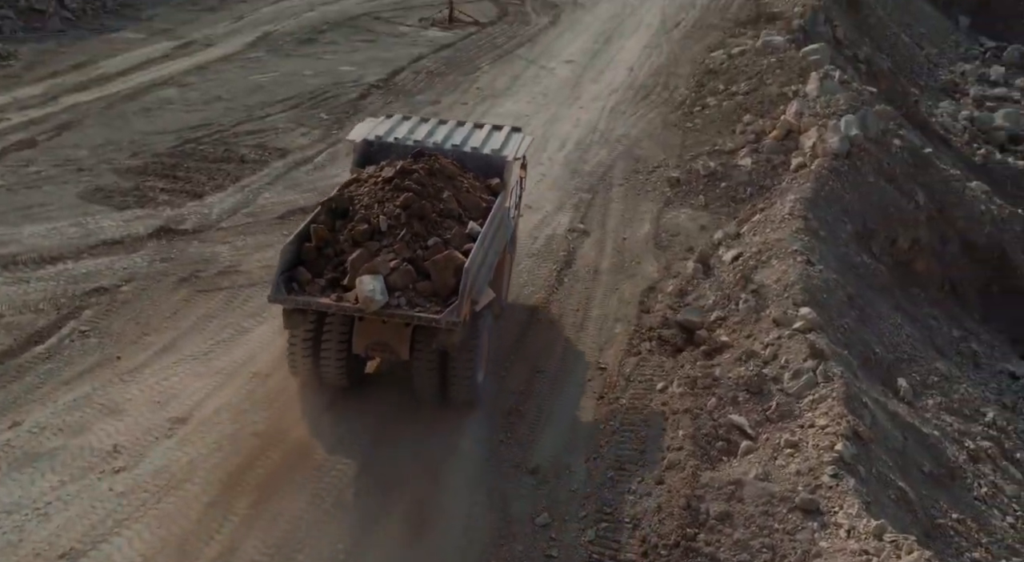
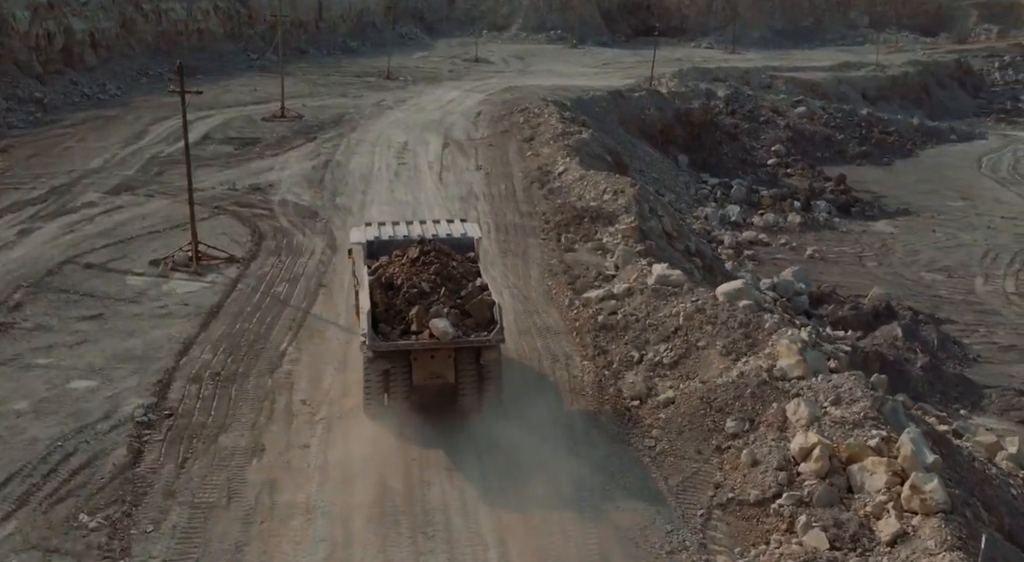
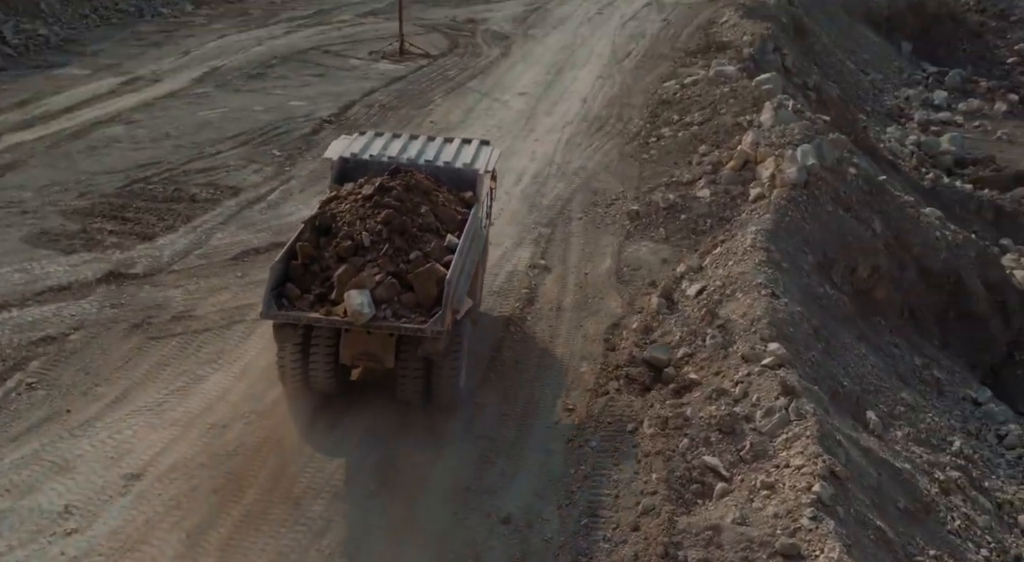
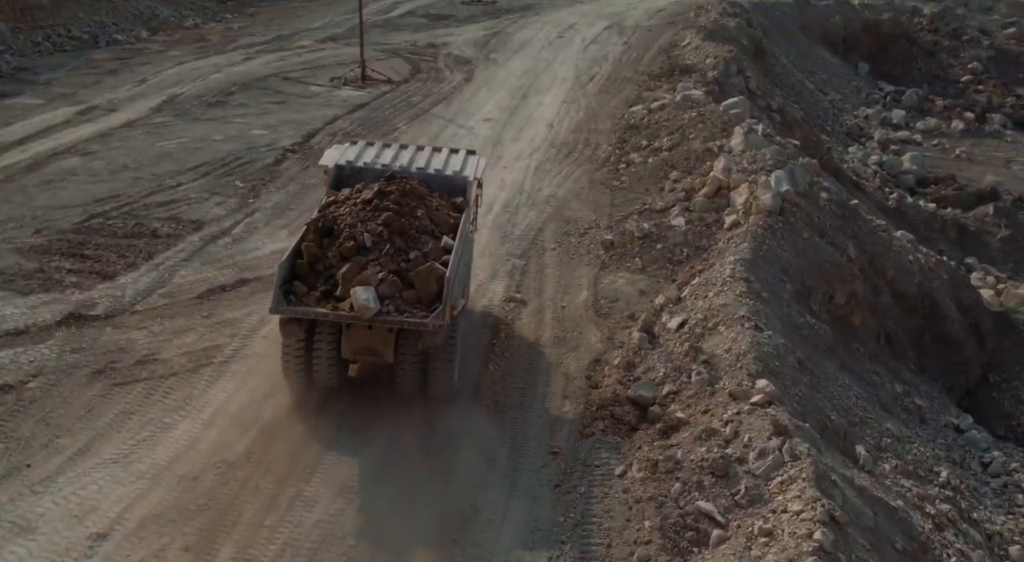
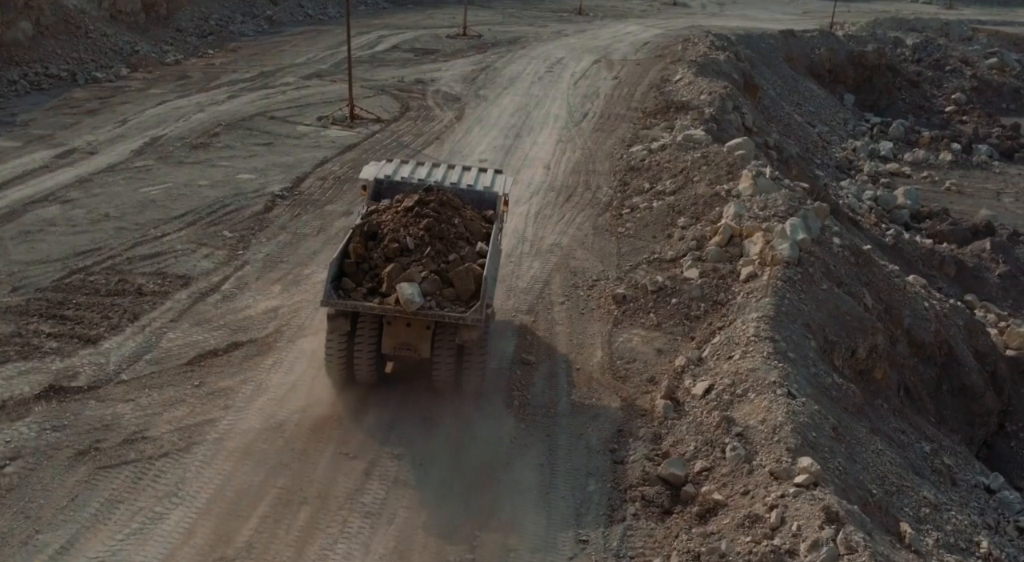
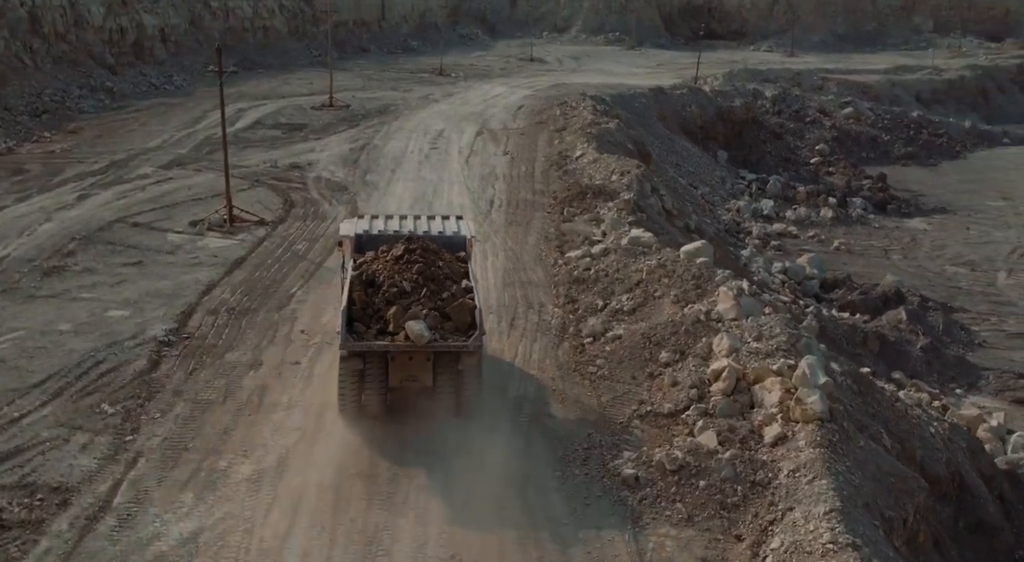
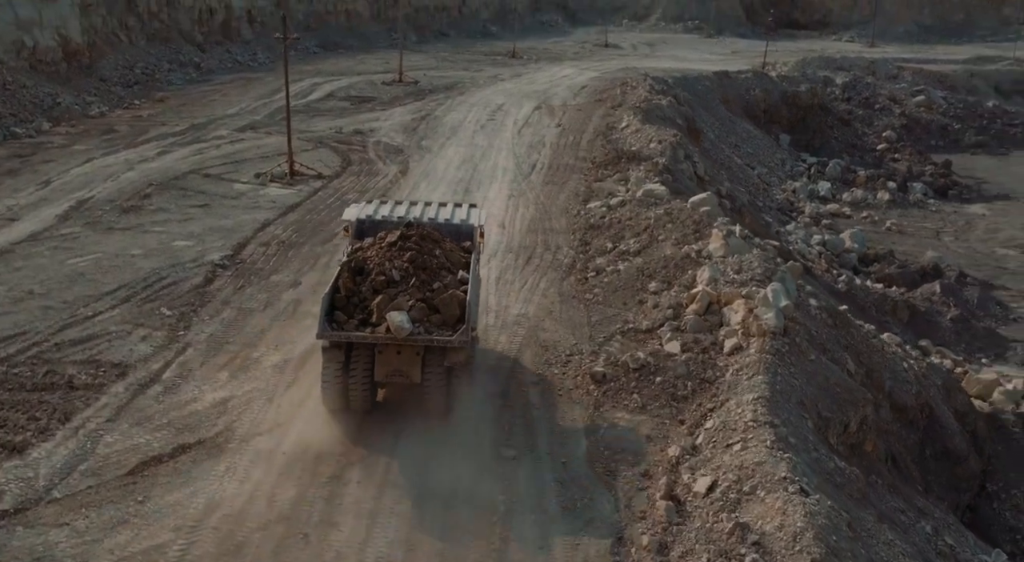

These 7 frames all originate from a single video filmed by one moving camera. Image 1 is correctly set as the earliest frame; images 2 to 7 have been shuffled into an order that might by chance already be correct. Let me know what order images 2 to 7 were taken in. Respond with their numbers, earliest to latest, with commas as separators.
3, 4, 5, 7, 6, 2
